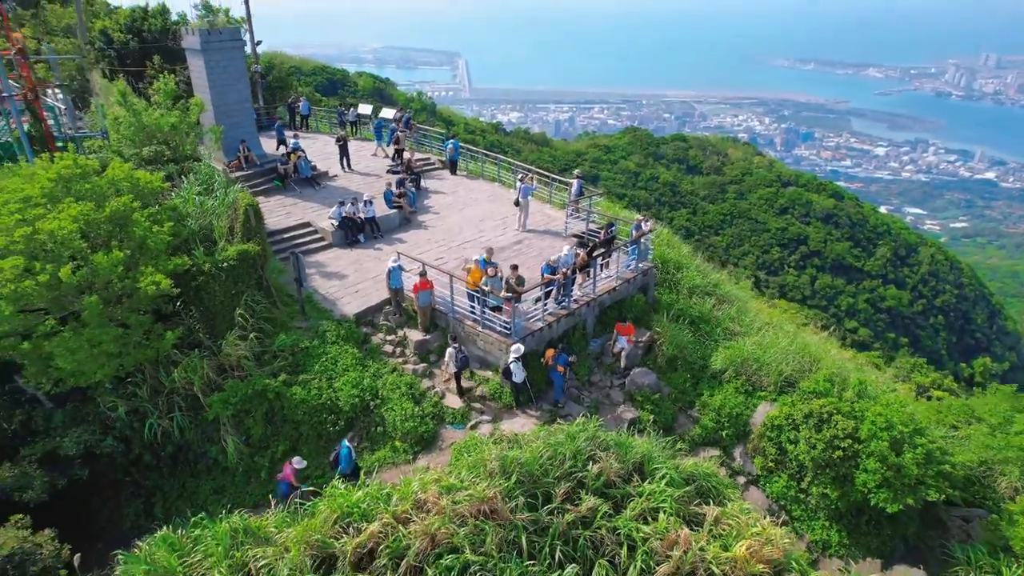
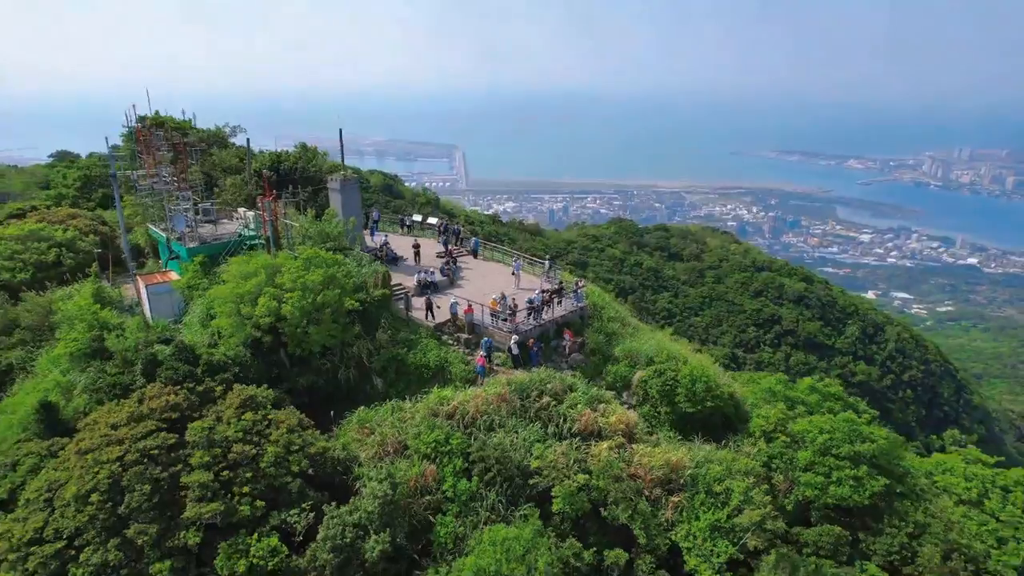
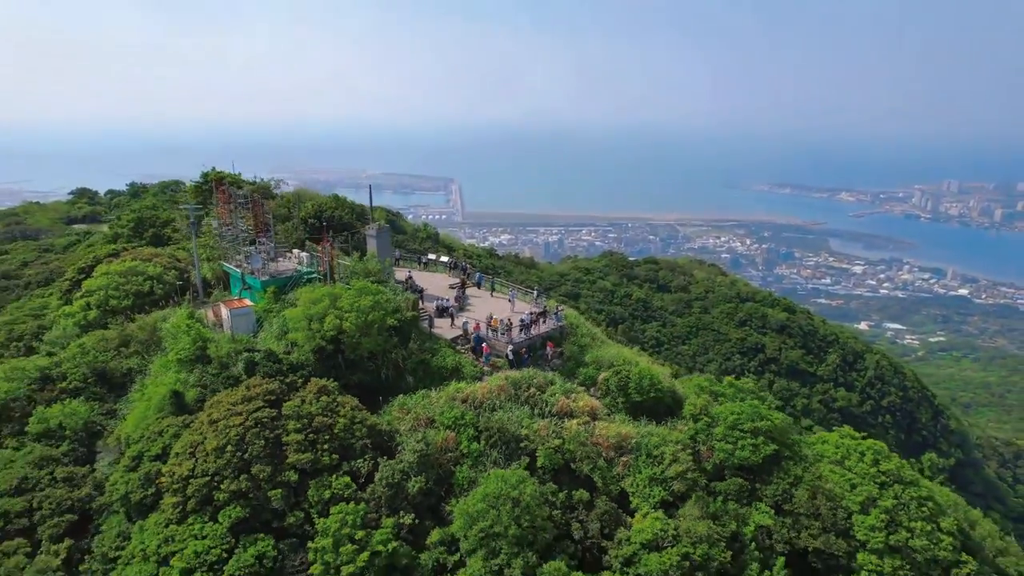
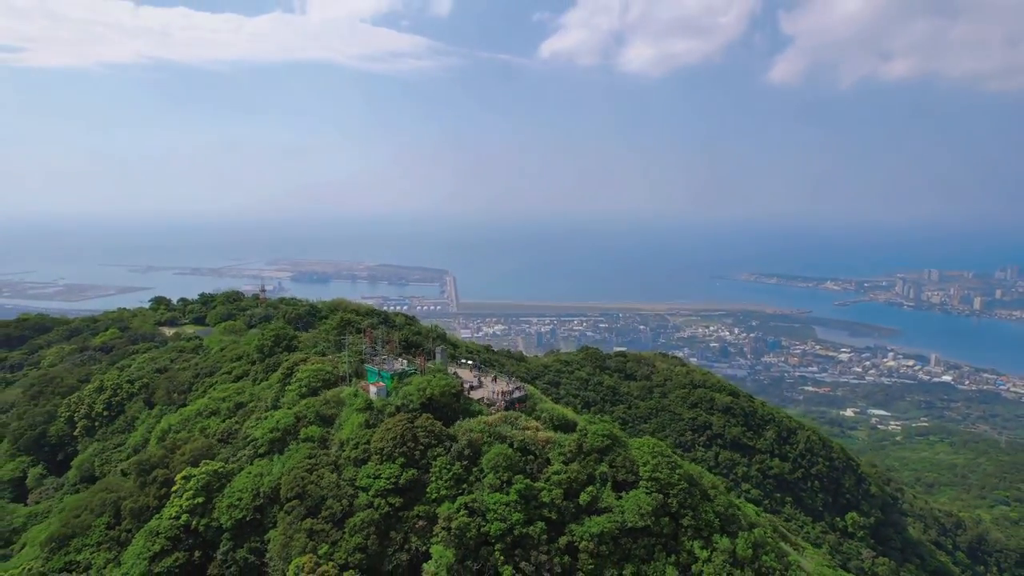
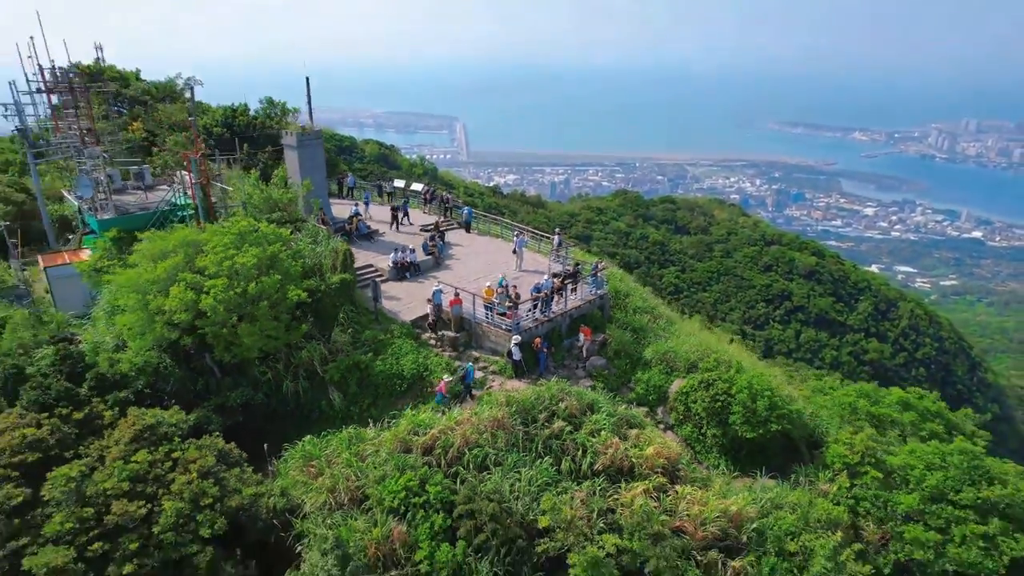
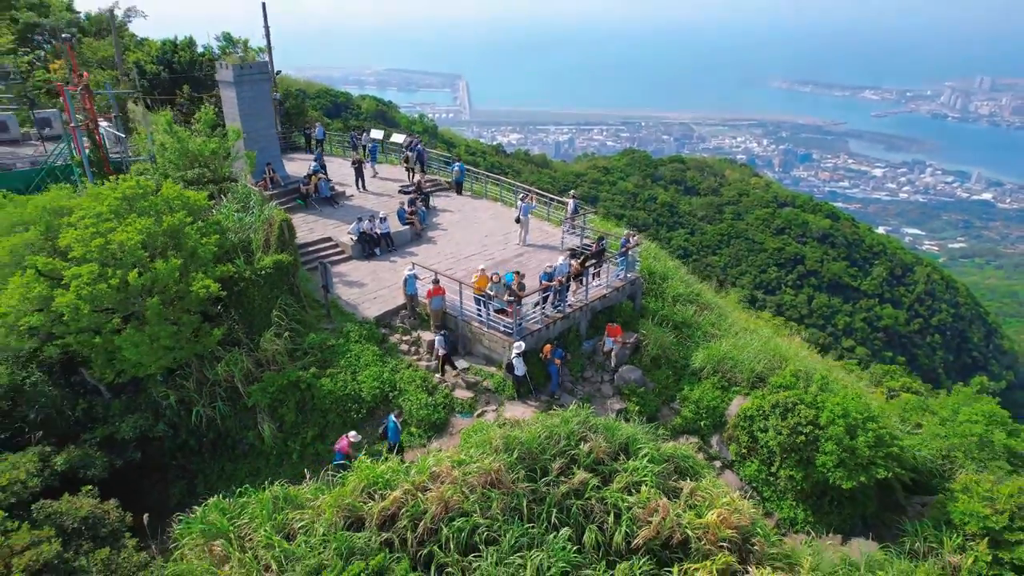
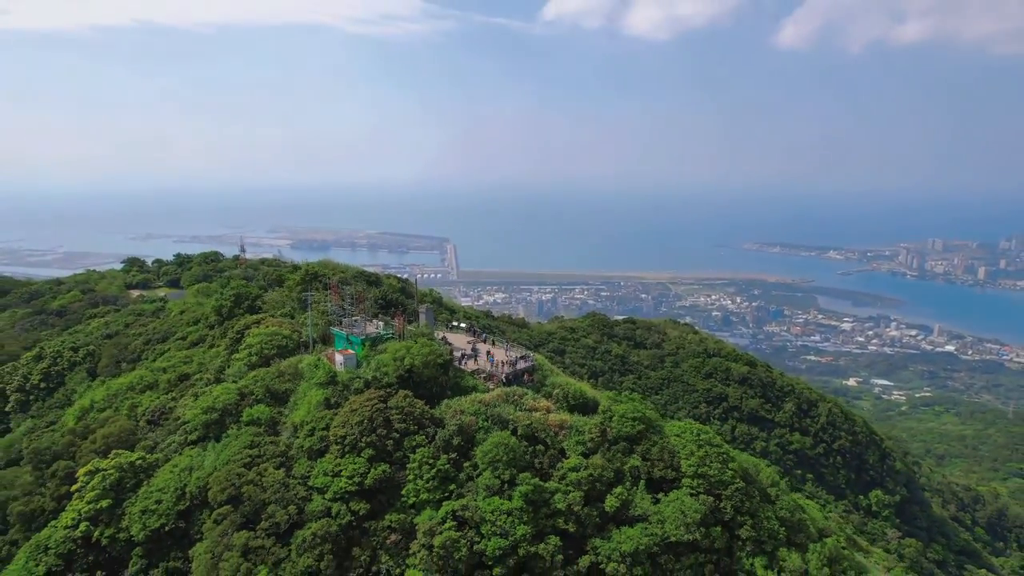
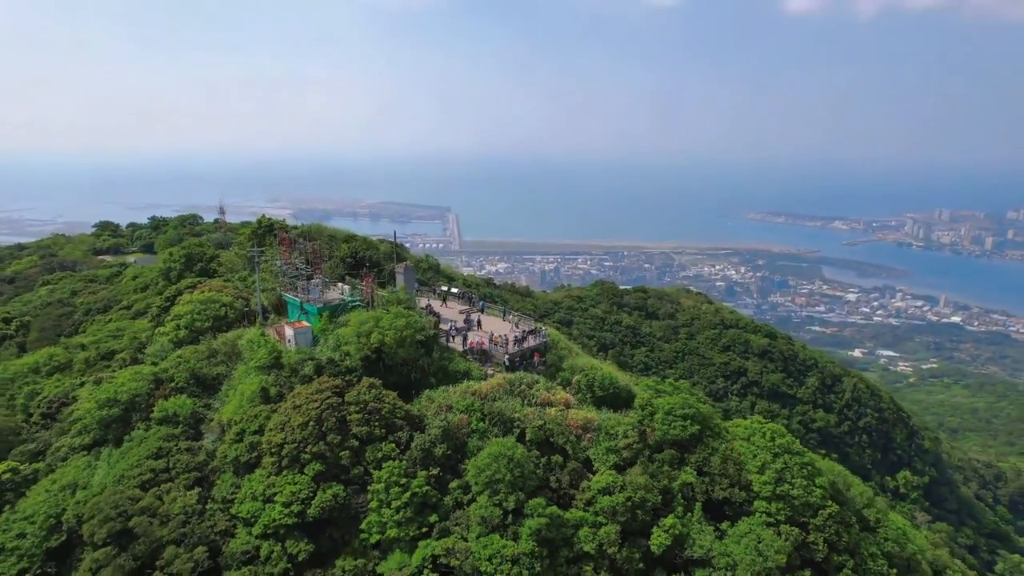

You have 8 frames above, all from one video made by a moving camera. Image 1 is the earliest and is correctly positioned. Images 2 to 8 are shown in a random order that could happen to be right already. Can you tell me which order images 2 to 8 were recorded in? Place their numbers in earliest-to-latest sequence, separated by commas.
6, 5, 2, 3, 8, 7, 4
